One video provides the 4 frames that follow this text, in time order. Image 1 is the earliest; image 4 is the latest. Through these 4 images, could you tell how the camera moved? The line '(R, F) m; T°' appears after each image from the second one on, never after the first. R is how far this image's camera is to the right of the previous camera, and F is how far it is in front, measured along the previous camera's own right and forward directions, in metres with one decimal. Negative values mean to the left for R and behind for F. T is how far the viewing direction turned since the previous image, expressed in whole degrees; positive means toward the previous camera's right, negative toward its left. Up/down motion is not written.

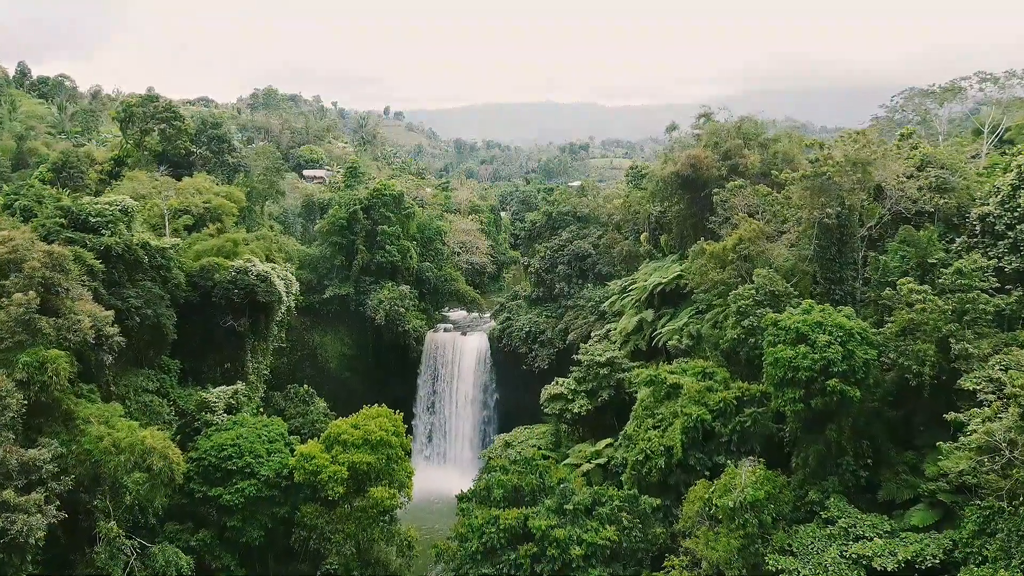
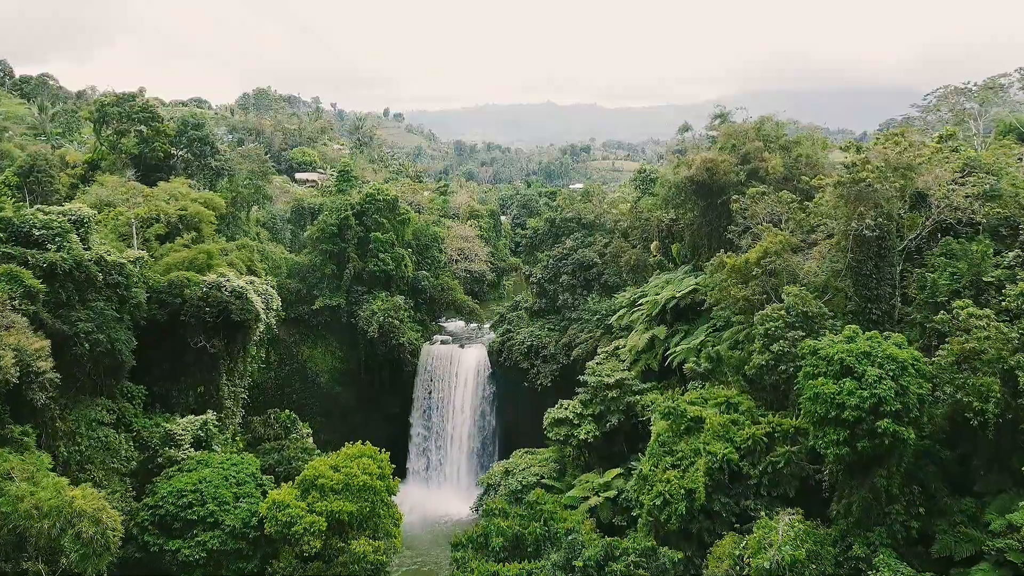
(0.0, +1.5) m; 0°
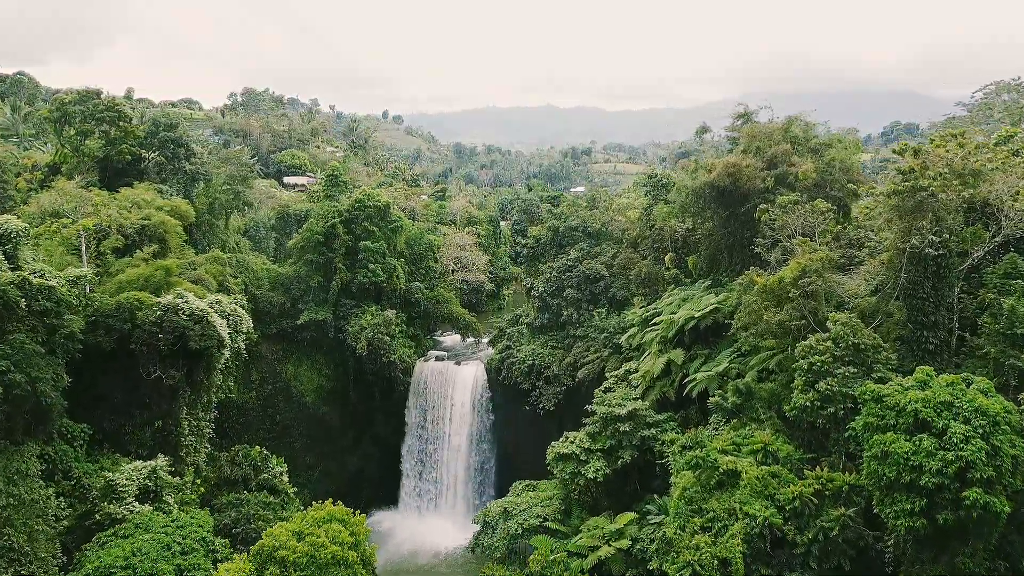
(0.0, +1.9) m; 0°
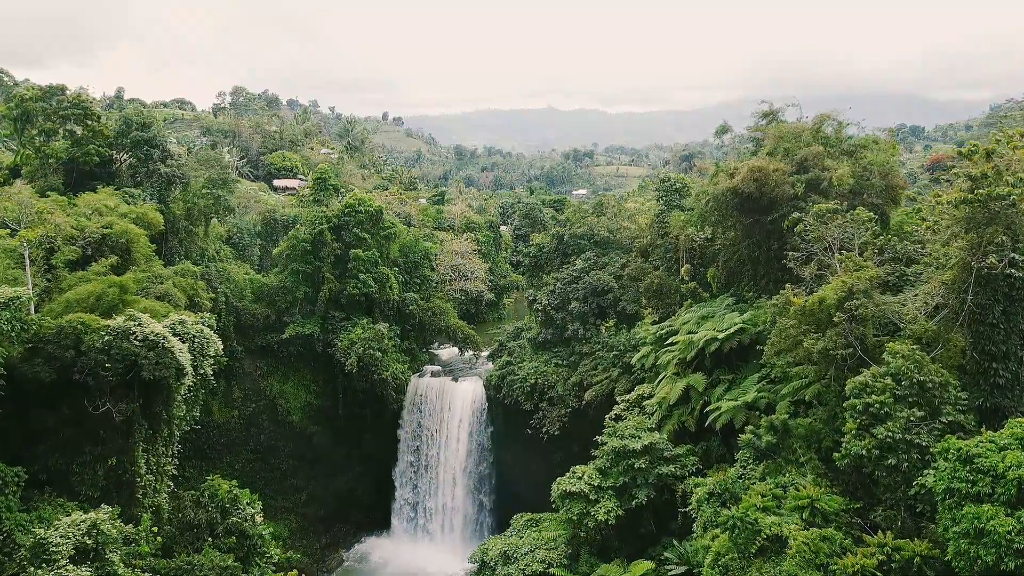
(0.0, +1.7) m; 0°
